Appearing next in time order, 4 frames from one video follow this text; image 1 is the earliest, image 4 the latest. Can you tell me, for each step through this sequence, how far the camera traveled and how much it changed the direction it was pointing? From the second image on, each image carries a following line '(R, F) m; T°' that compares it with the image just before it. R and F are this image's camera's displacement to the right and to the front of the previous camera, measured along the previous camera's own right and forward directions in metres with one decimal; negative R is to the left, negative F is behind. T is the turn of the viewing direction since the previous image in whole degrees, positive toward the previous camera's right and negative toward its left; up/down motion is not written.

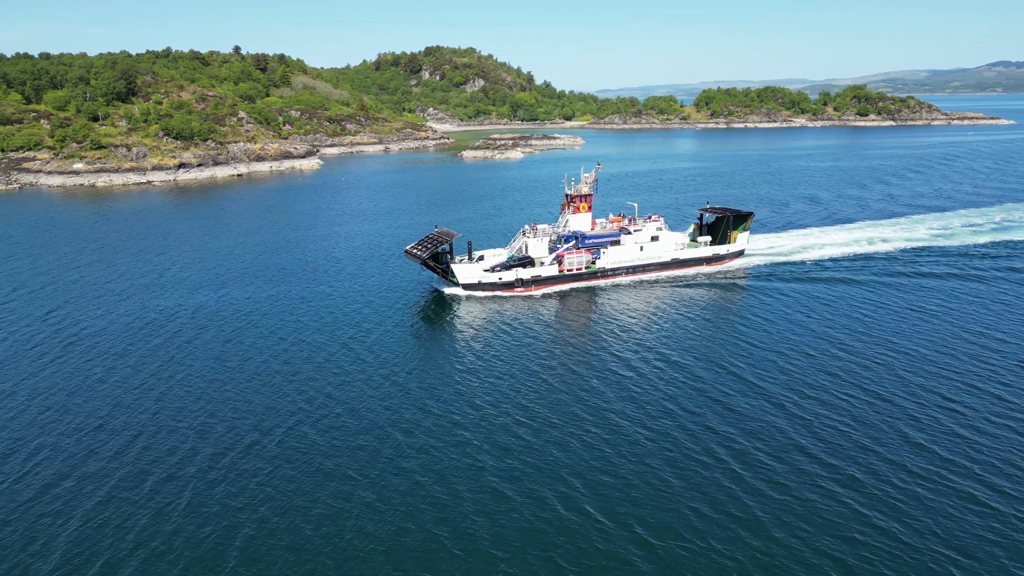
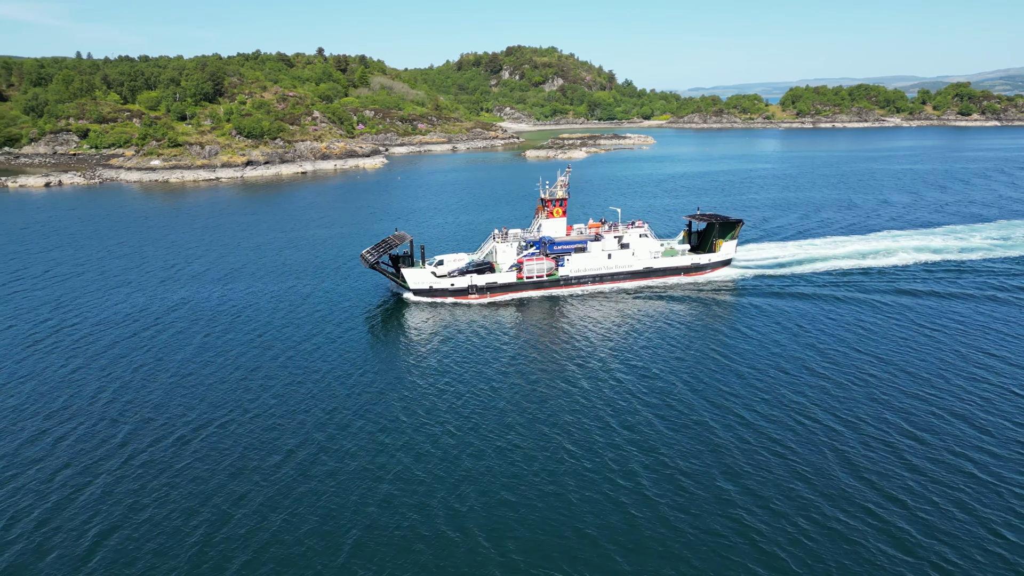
(+7.9, +2.1) m; -6°
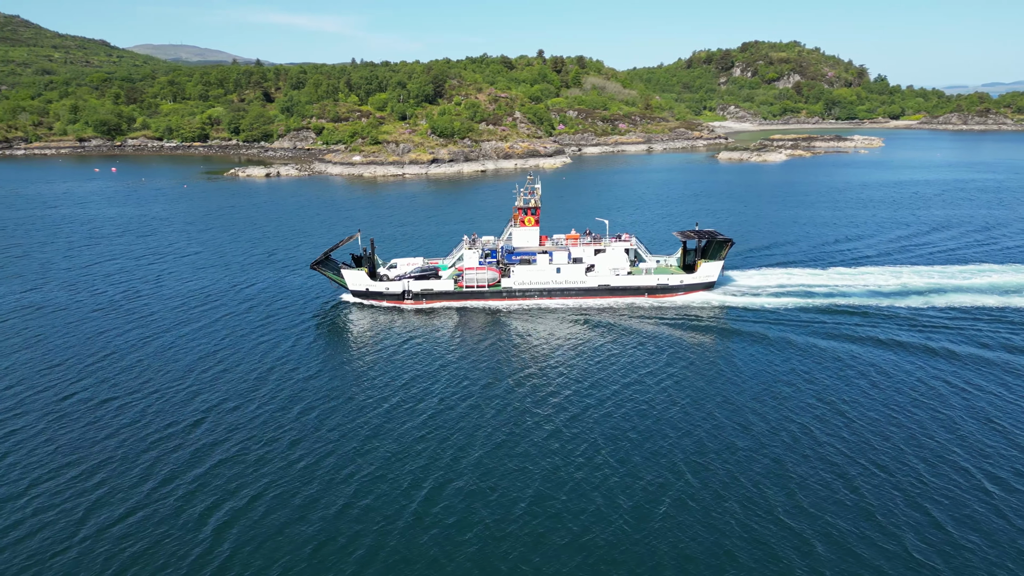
(+17.1, +4.7) m; -18°
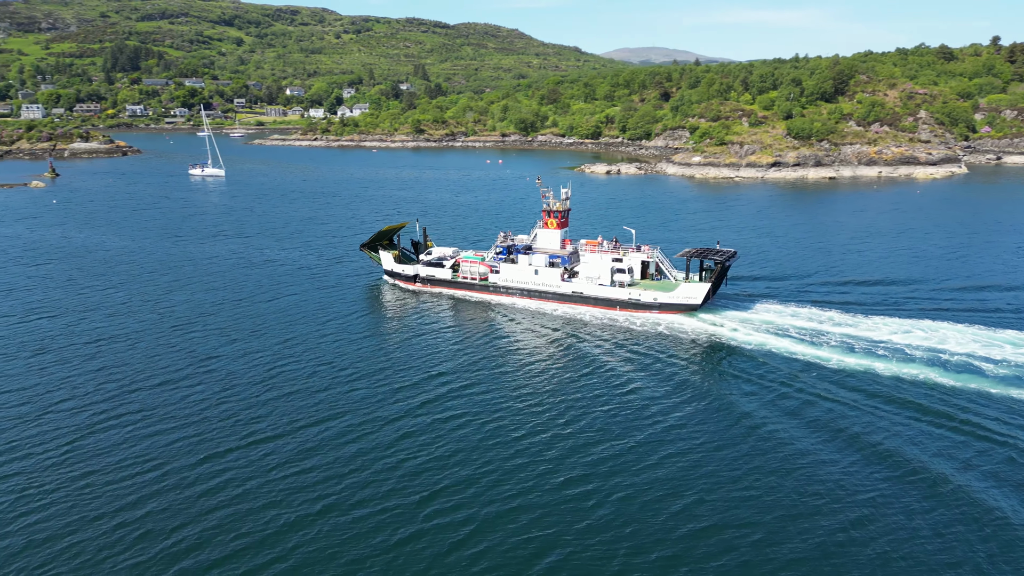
(+24.2, +6.9) m; -32°
